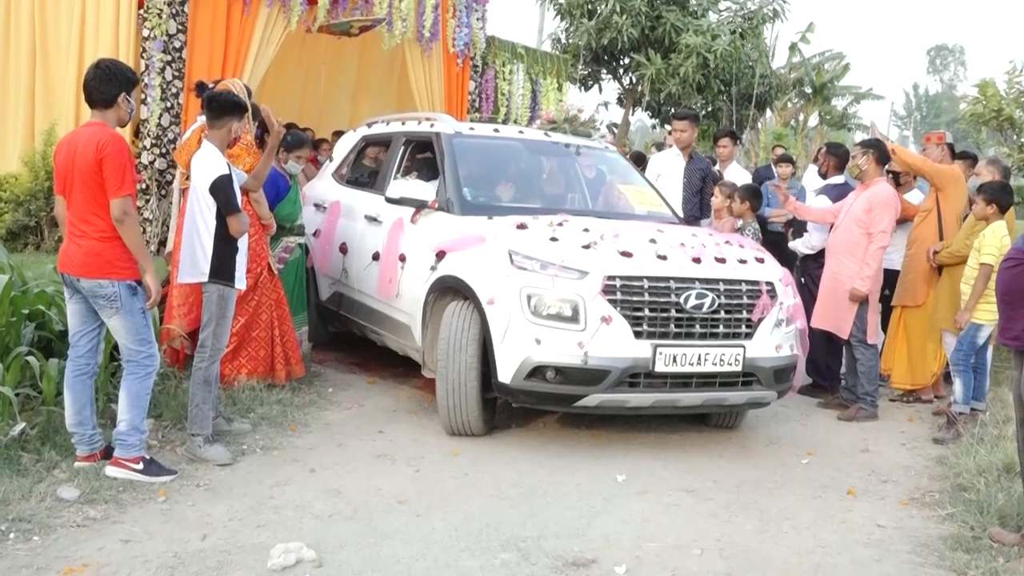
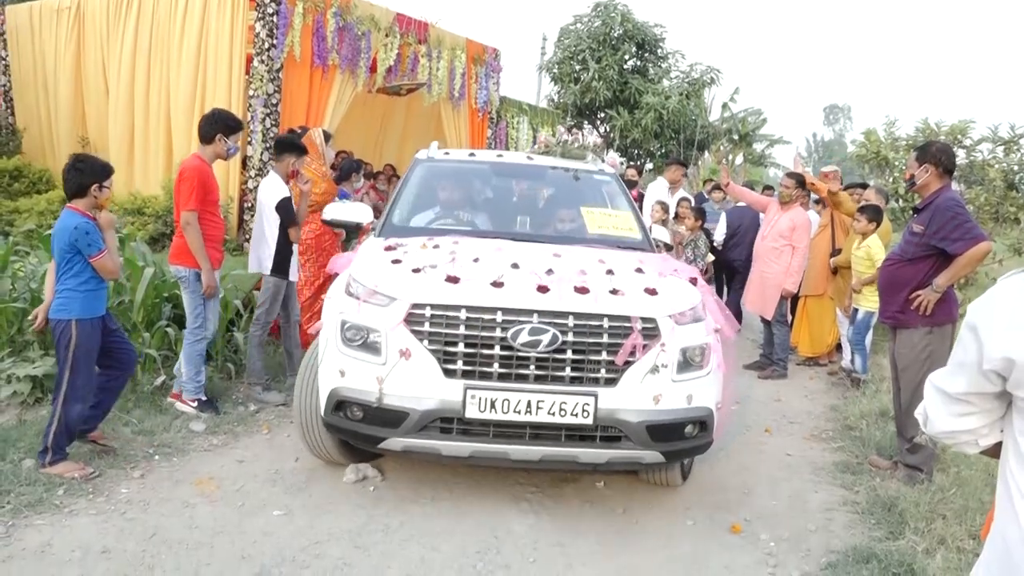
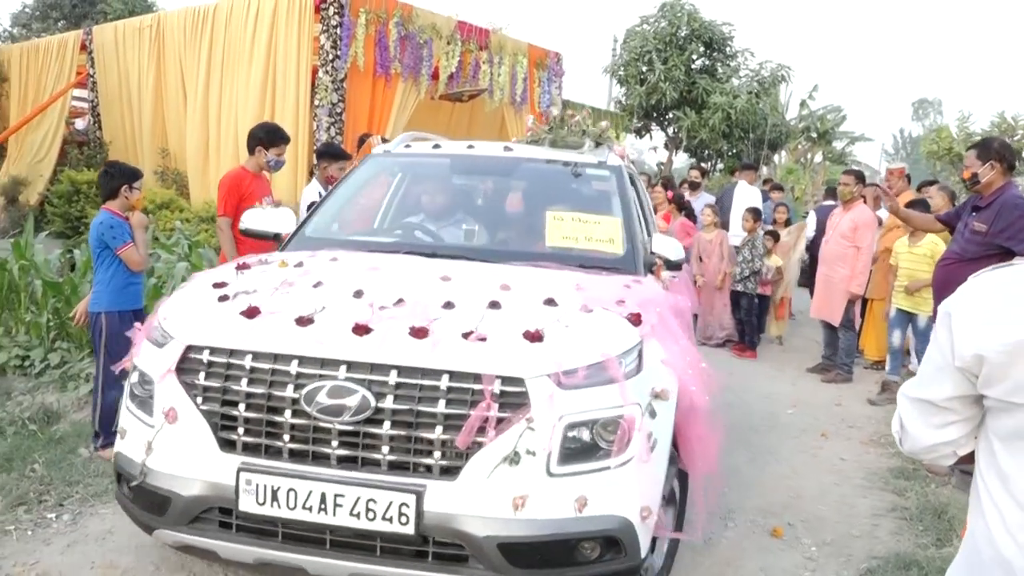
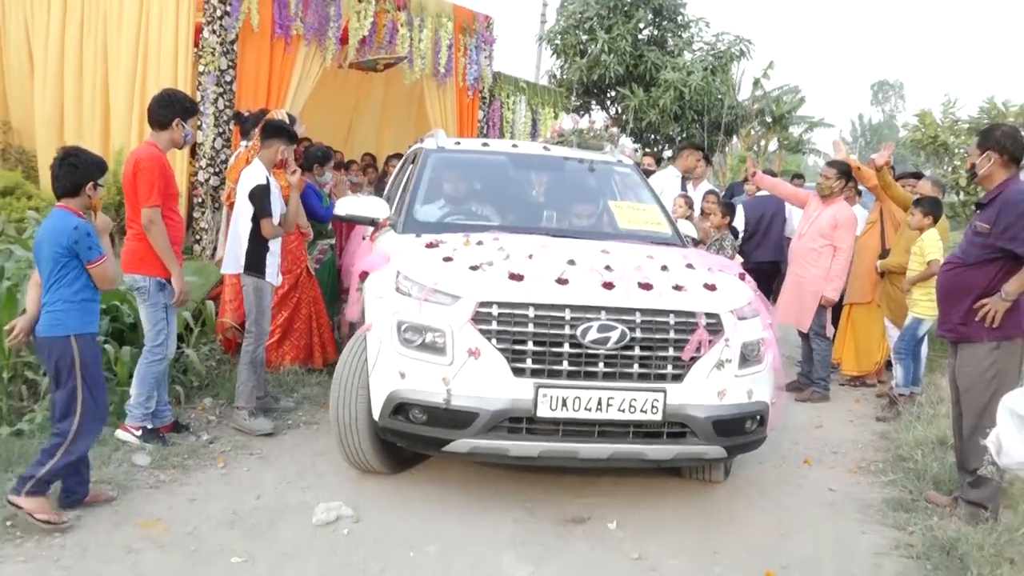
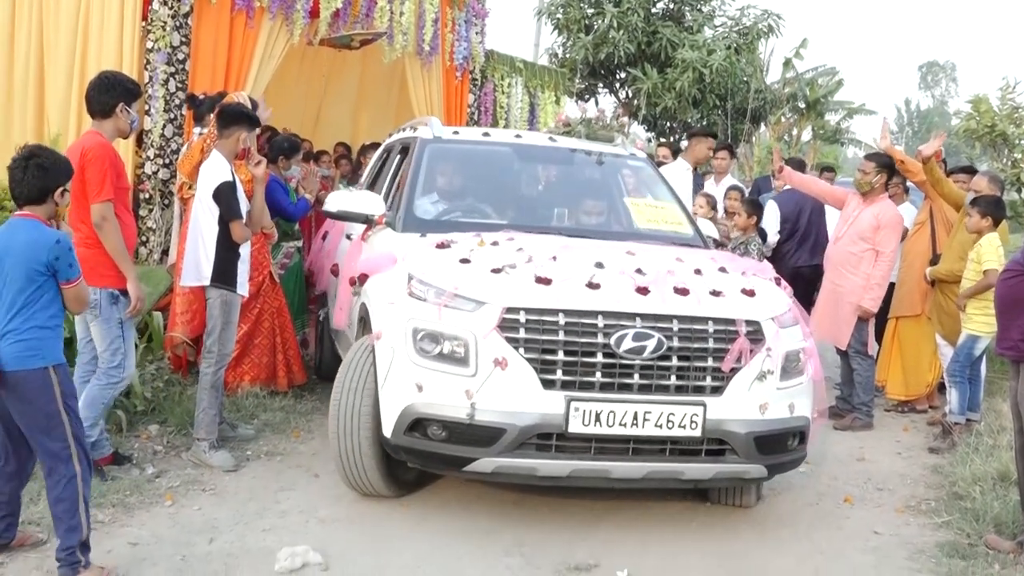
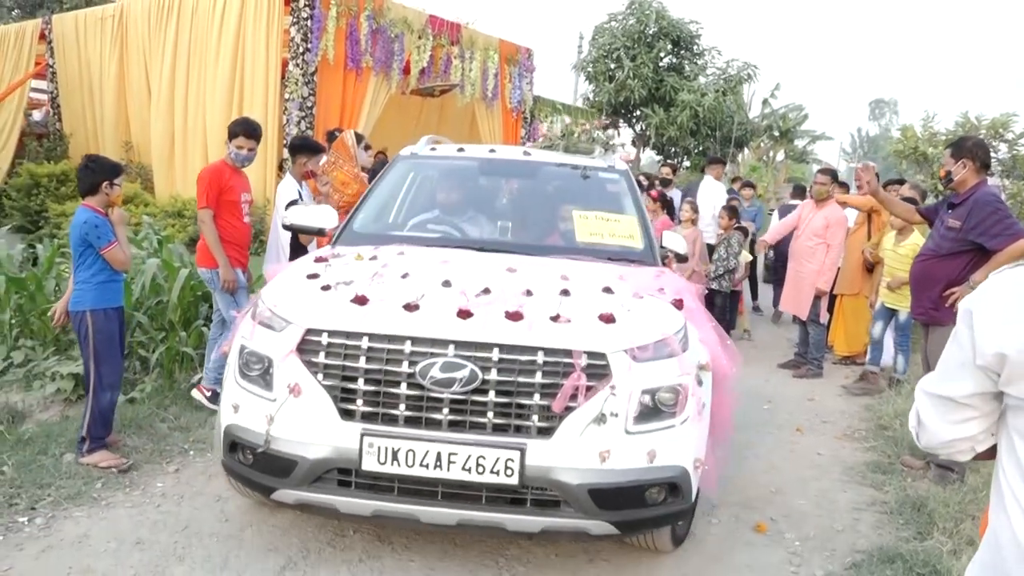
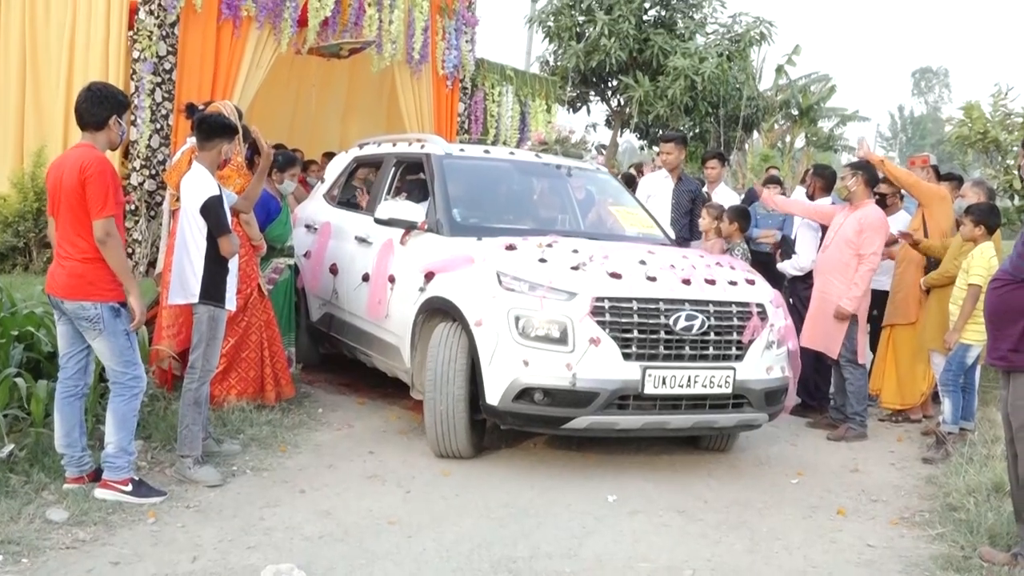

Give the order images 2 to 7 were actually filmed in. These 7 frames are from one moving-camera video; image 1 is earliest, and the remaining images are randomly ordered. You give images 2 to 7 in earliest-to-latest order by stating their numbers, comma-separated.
7, 5, 4, 2, 6, 3
